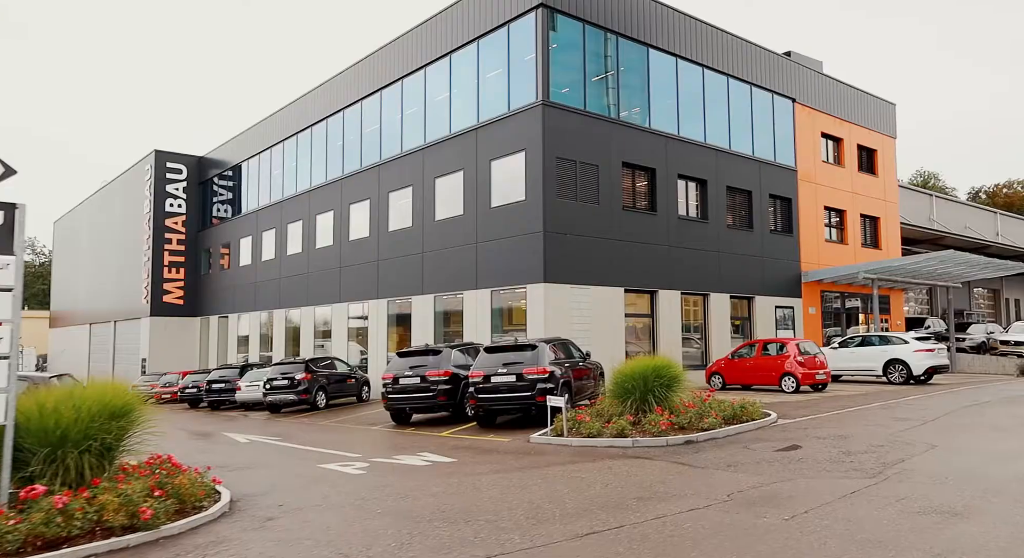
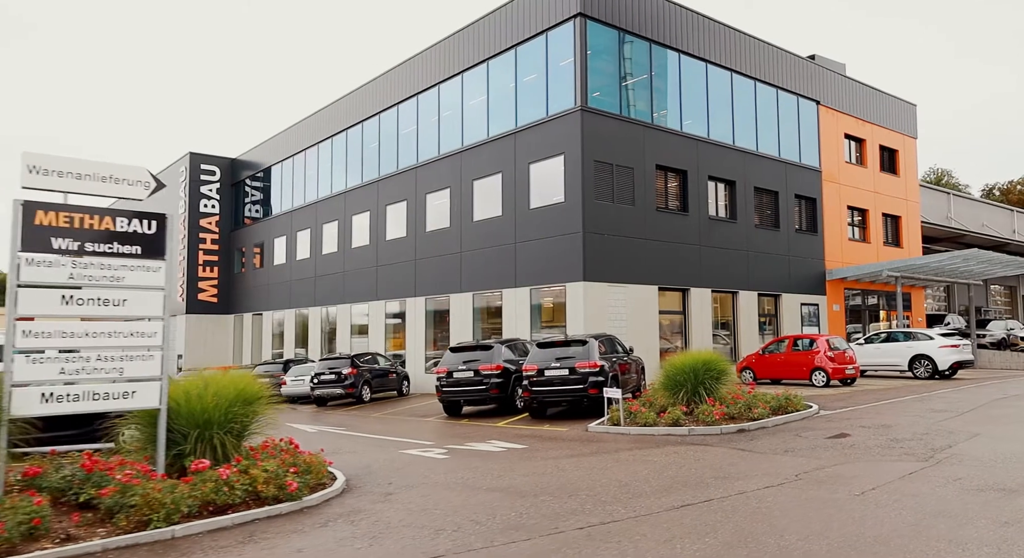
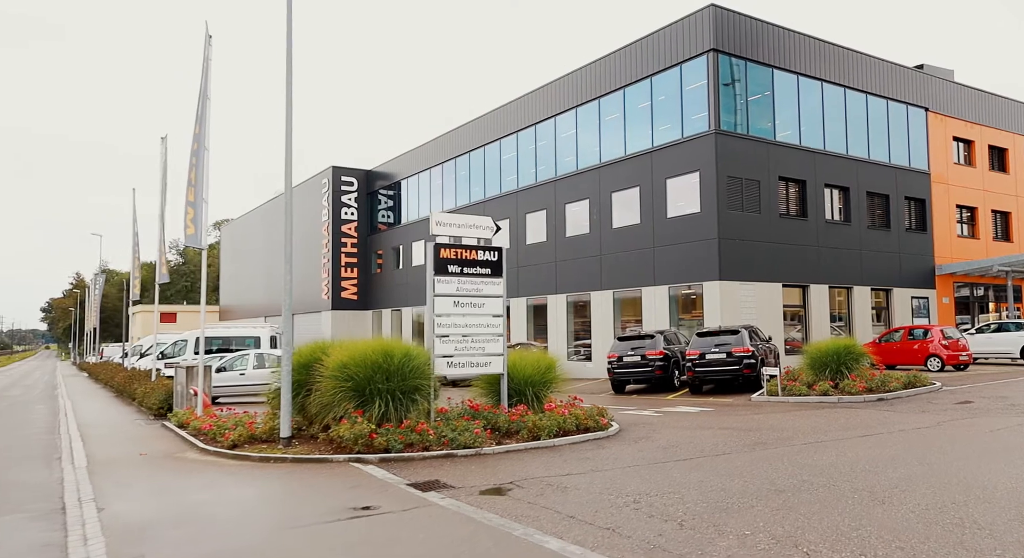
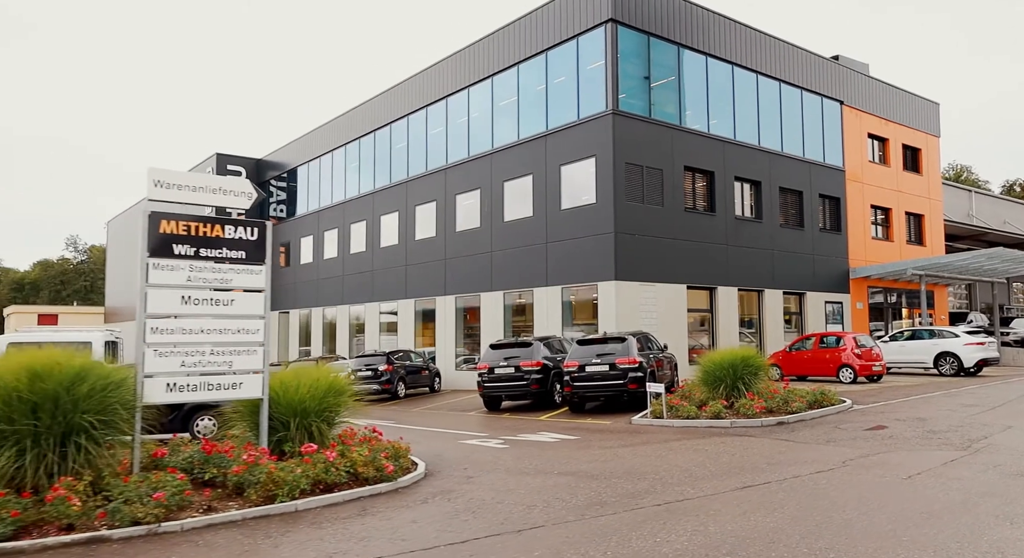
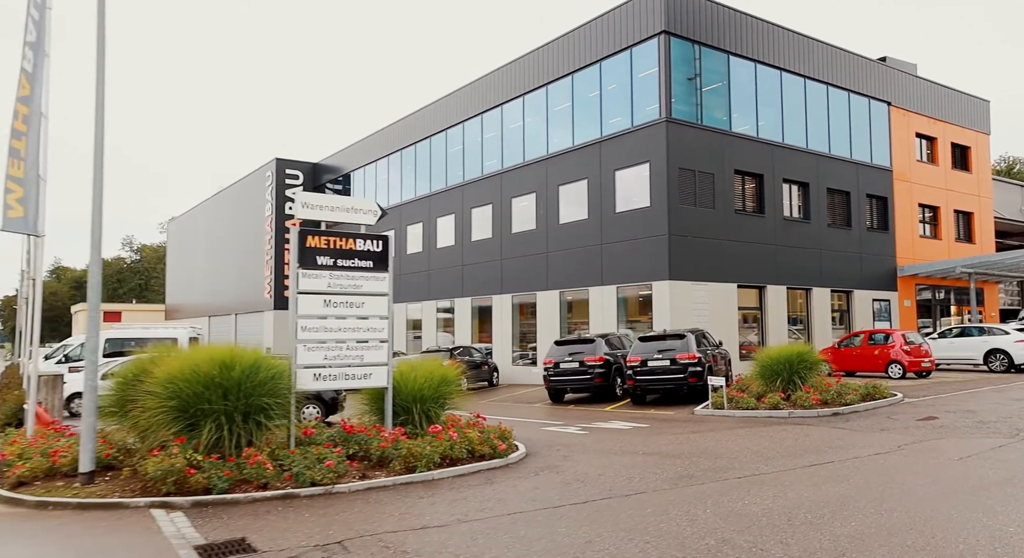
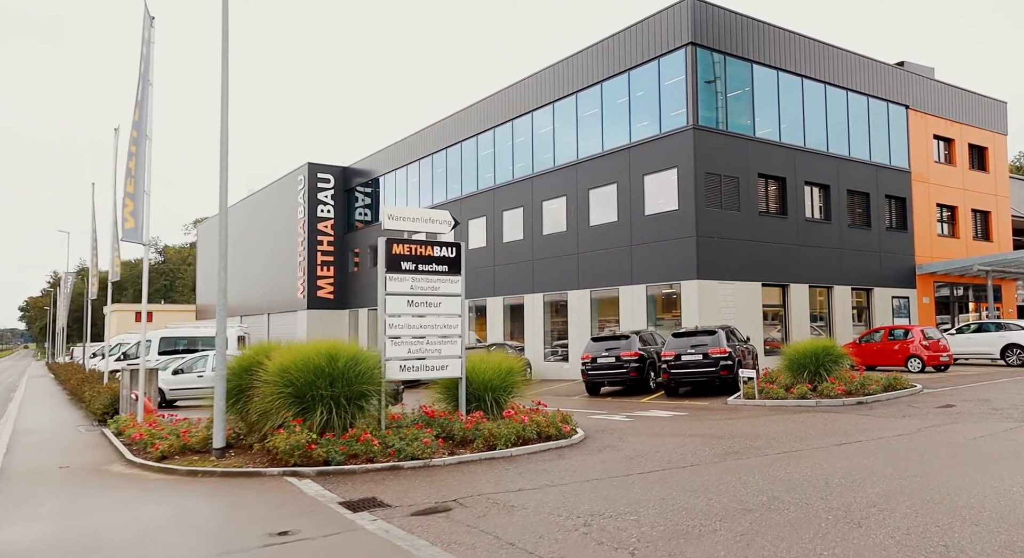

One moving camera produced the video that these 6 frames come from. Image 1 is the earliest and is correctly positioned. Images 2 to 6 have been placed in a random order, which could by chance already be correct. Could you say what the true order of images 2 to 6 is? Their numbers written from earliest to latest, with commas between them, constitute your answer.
2, 4, 5, 6, 3
